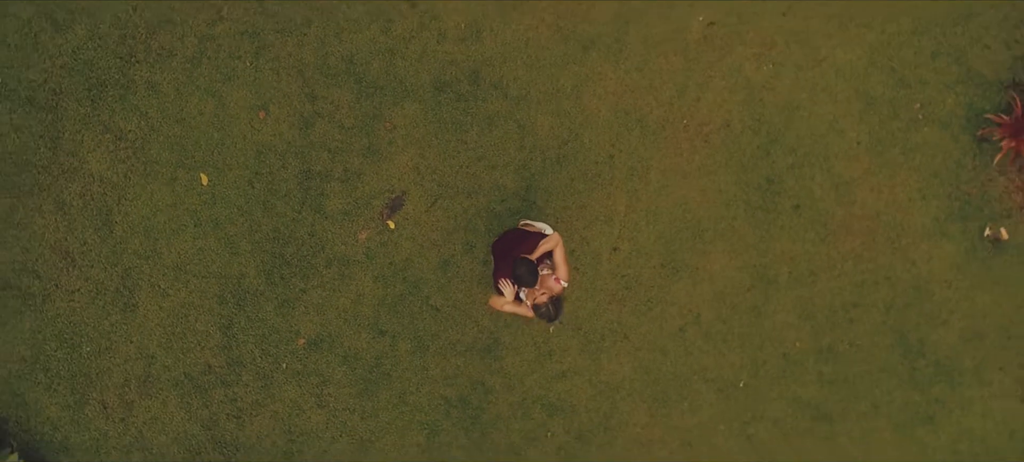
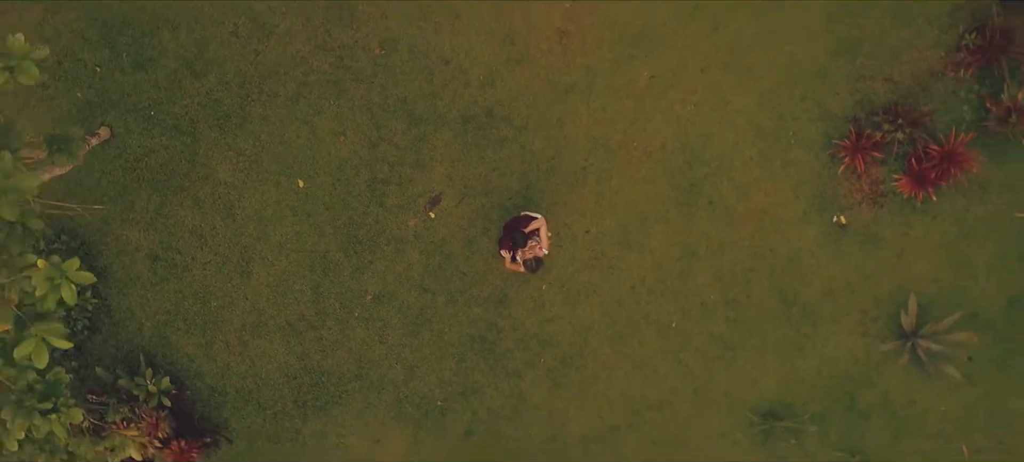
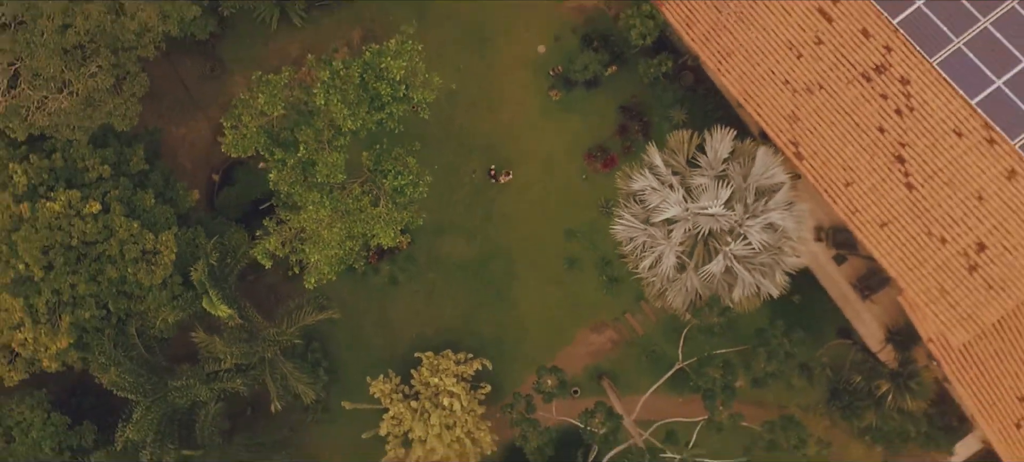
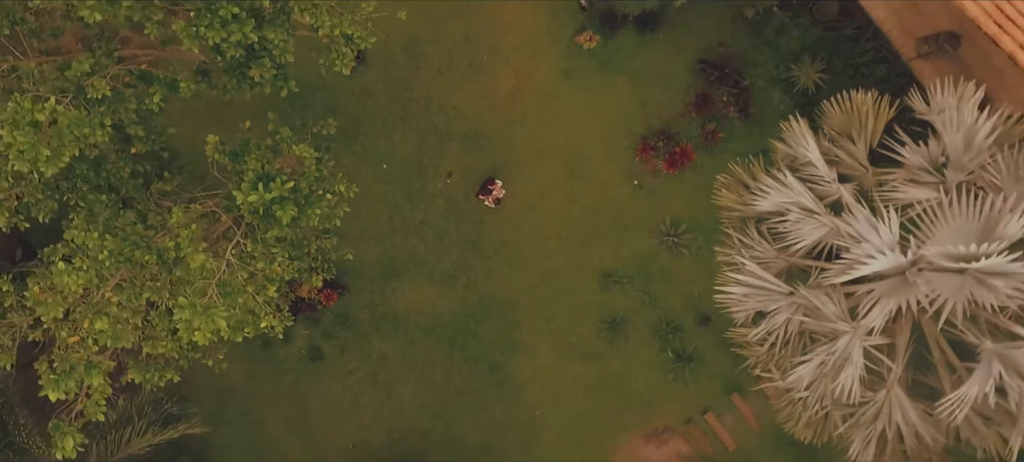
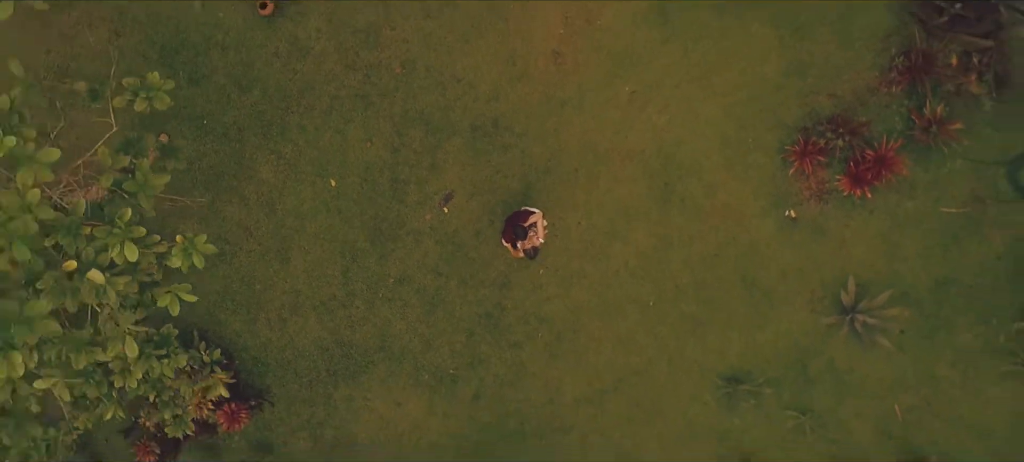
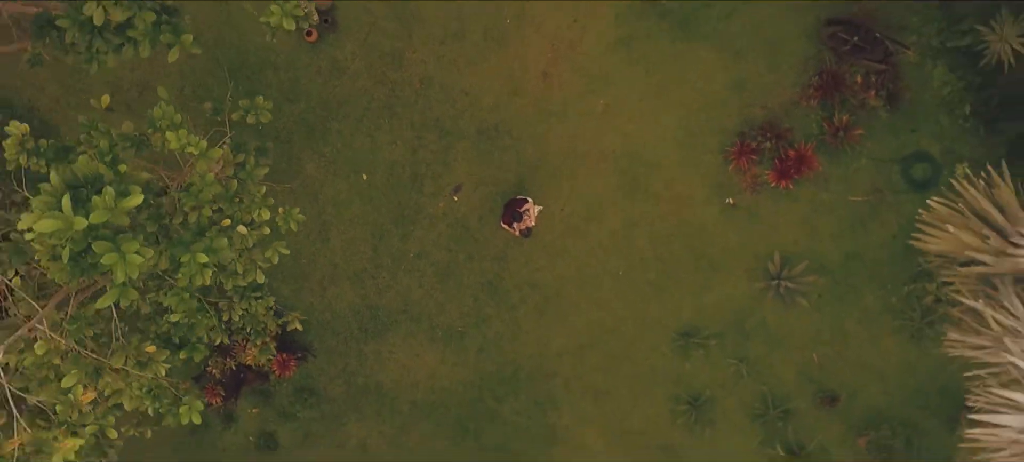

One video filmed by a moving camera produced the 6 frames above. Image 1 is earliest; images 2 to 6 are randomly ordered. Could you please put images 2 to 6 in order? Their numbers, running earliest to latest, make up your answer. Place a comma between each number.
2, 5, 6, 4, 3
